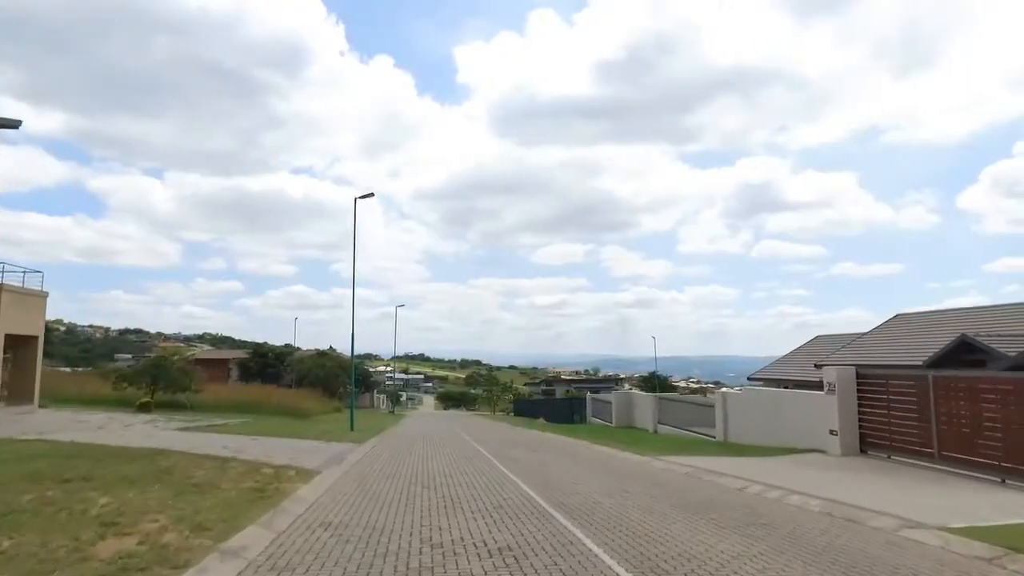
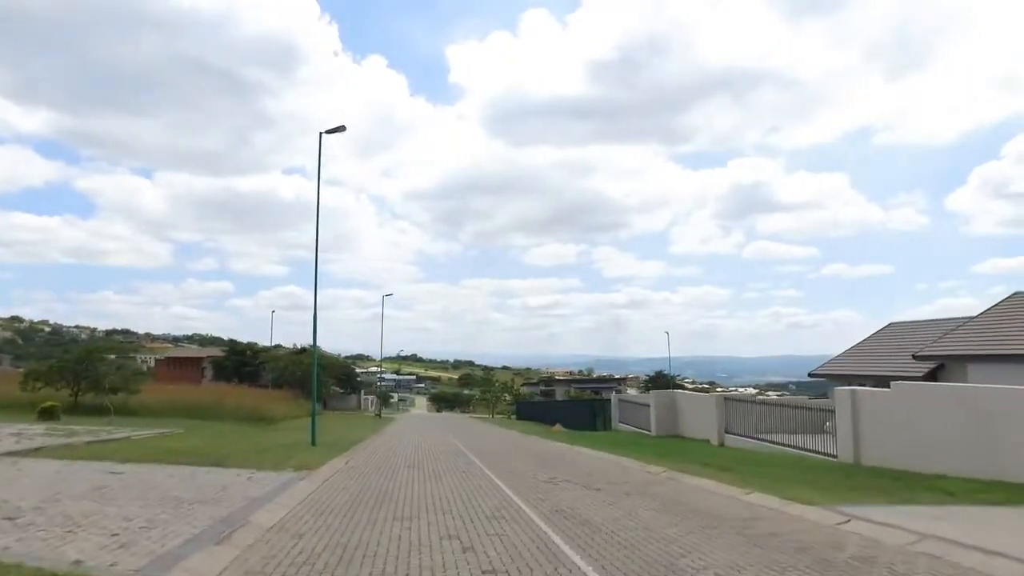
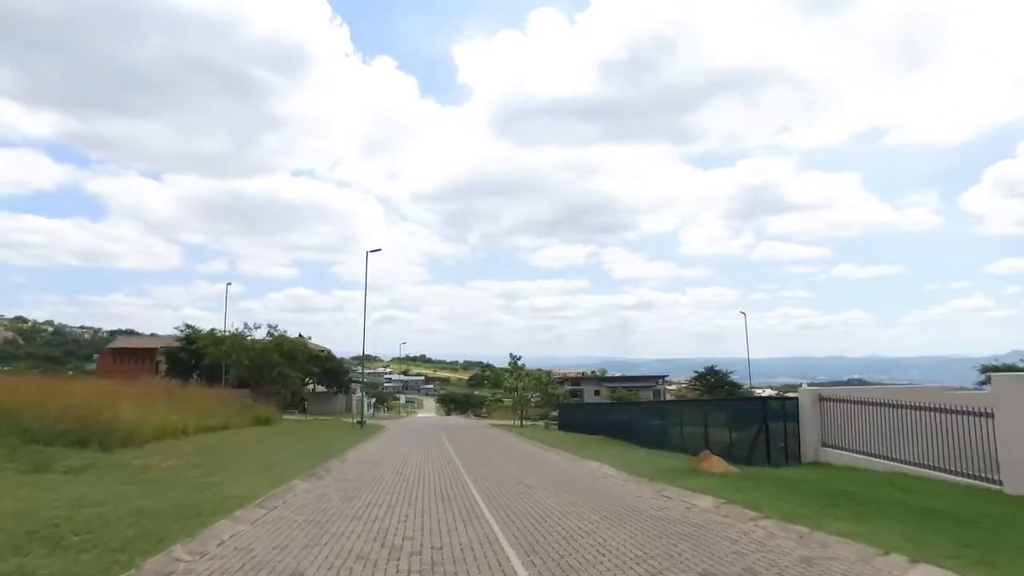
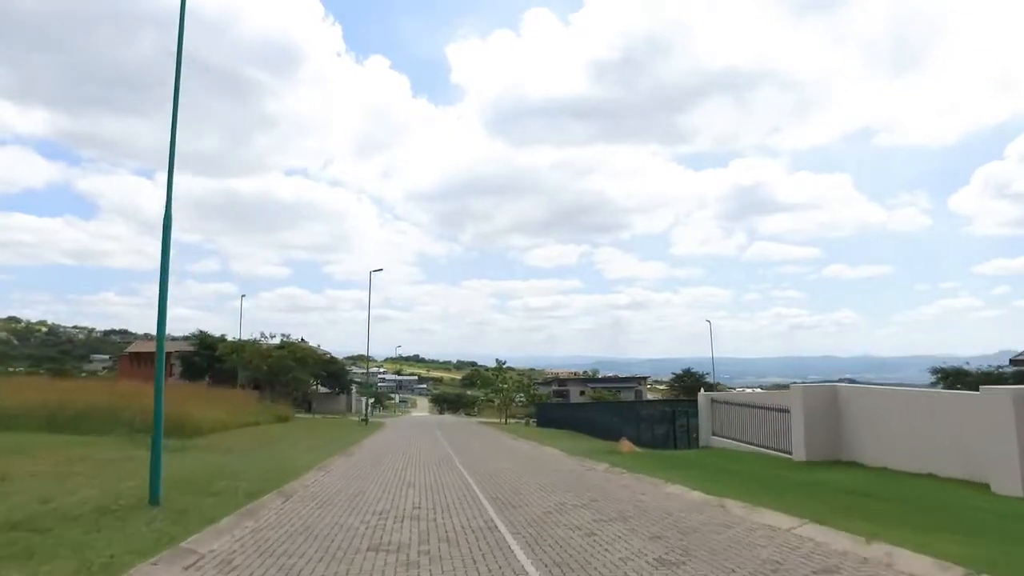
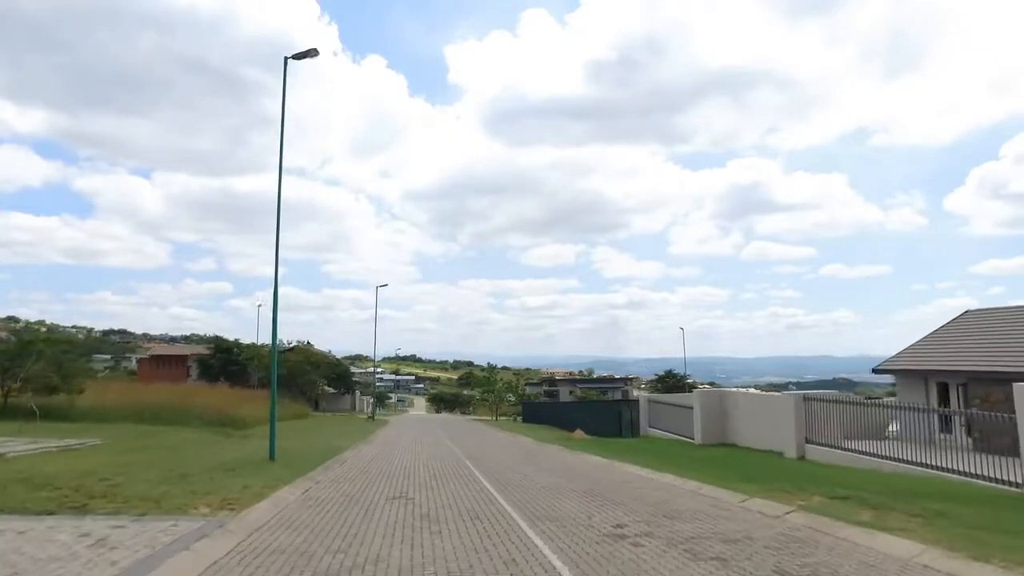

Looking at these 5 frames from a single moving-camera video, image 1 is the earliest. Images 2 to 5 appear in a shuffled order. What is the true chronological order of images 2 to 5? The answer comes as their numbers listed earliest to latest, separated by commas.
2, 5, 4, 3
